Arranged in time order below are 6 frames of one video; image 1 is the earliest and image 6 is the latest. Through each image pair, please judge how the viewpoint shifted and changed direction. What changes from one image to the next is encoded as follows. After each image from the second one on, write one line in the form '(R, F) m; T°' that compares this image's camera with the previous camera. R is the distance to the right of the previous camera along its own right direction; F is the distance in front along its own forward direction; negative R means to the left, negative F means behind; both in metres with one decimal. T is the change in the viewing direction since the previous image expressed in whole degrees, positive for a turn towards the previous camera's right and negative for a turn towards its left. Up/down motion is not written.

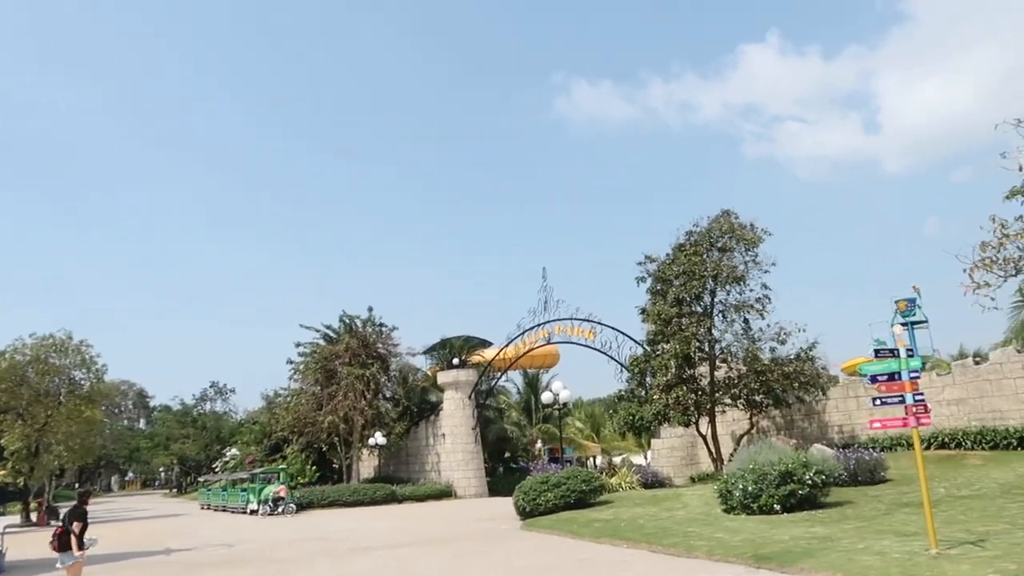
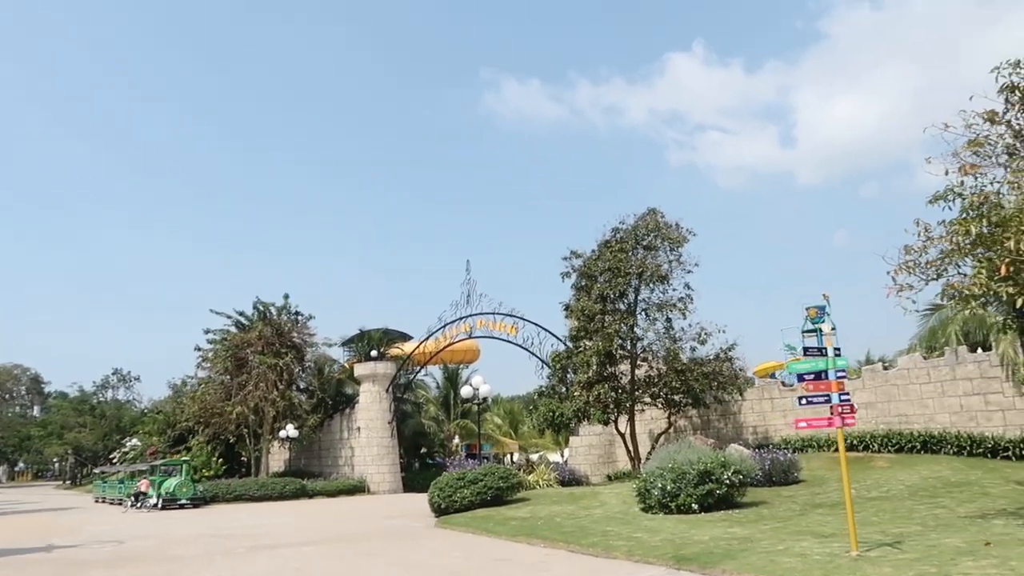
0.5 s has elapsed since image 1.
(0.0, +0.5) m; +6°
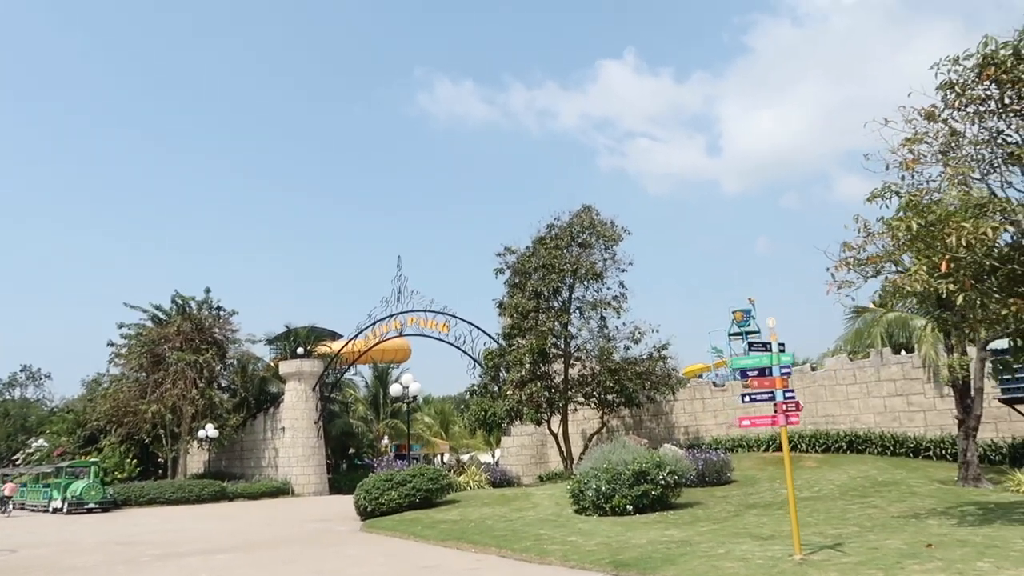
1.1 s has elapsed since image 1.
(0.0, +0.5) m; +5°
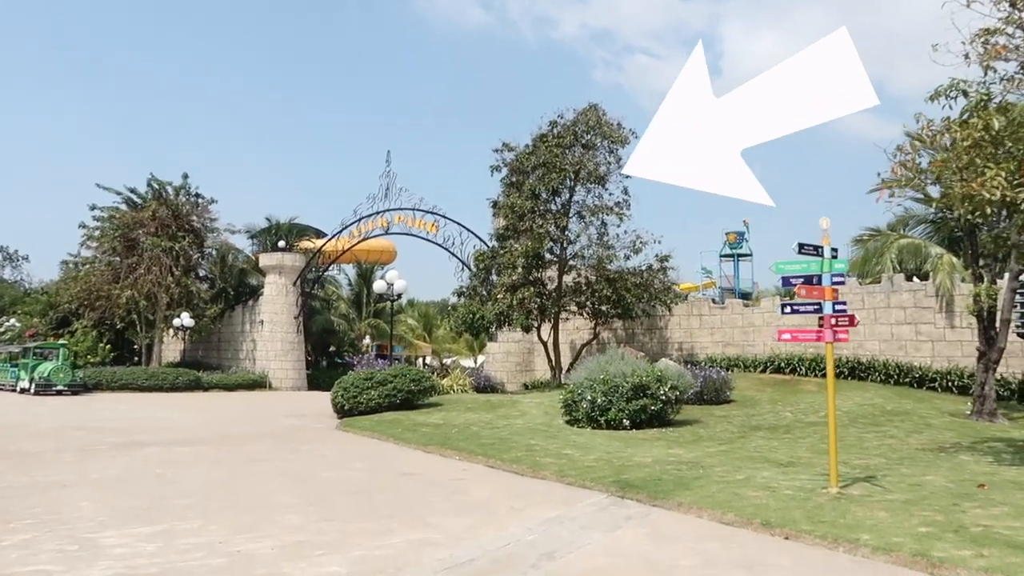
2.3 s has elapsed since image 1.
(-0.2, +1.3) m; +1°
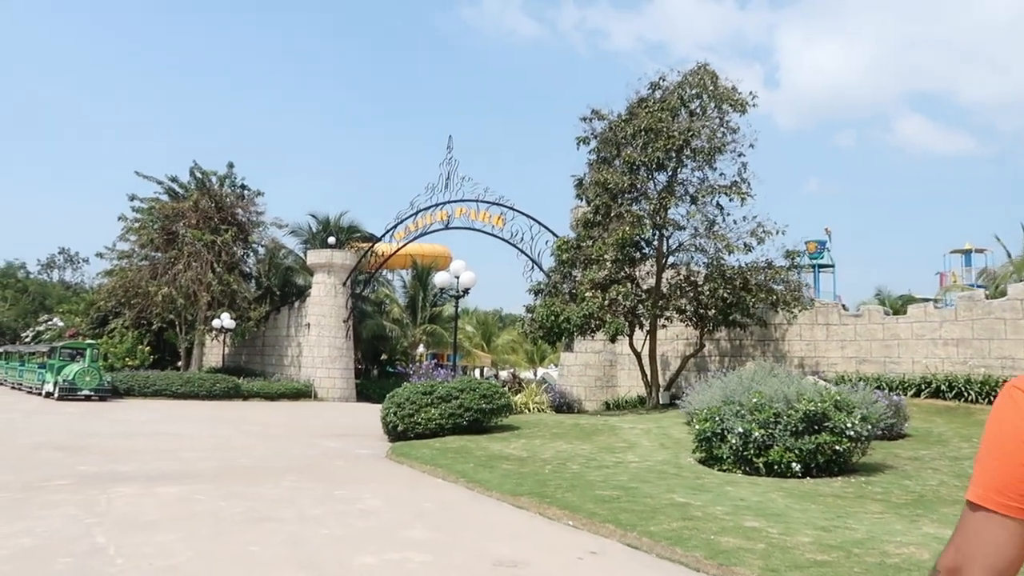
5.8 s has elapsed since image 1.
(-0.8, +3.6) m; -4°
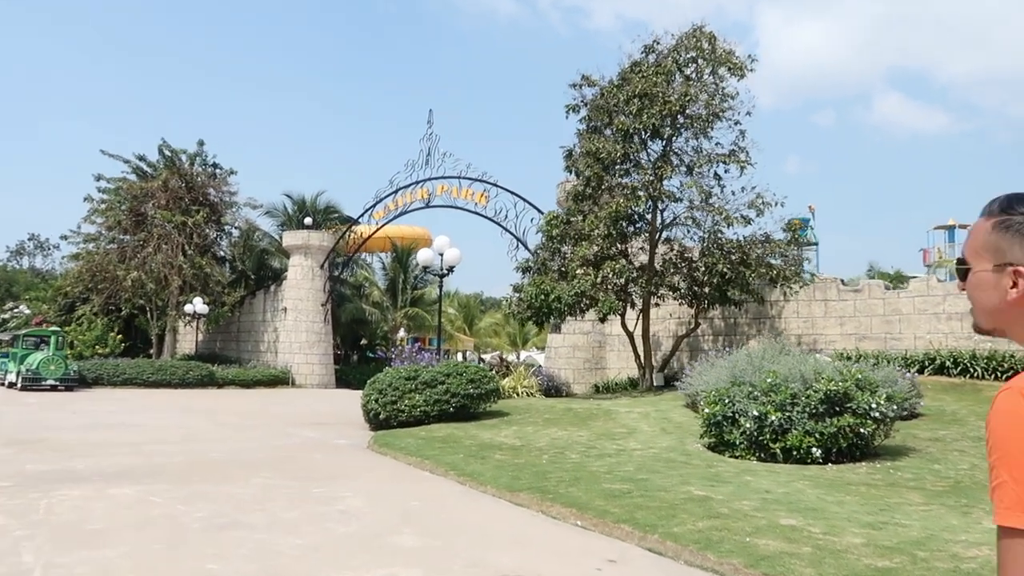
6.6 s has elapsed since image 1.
(-0.1, +0.9) m; +1°
